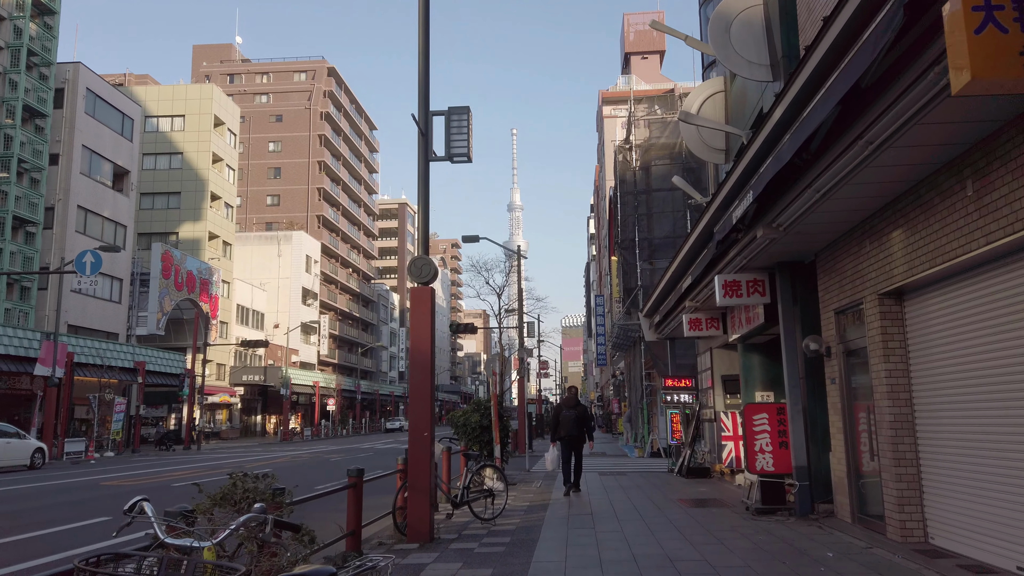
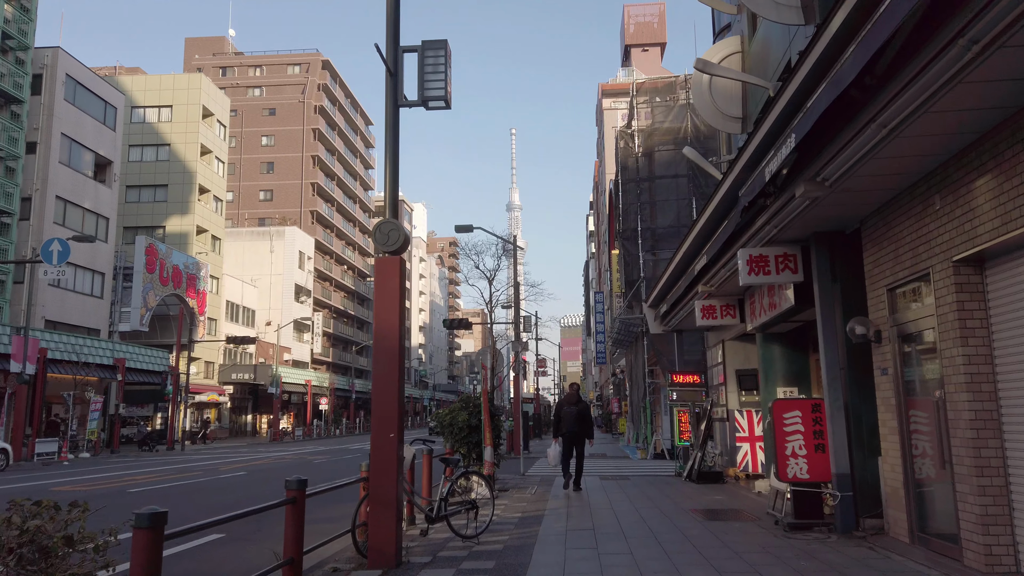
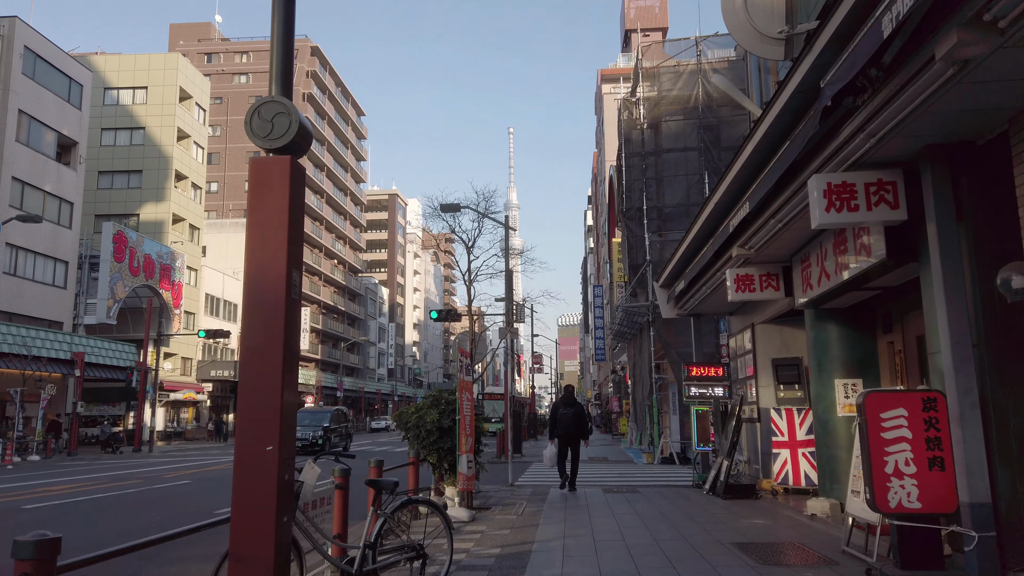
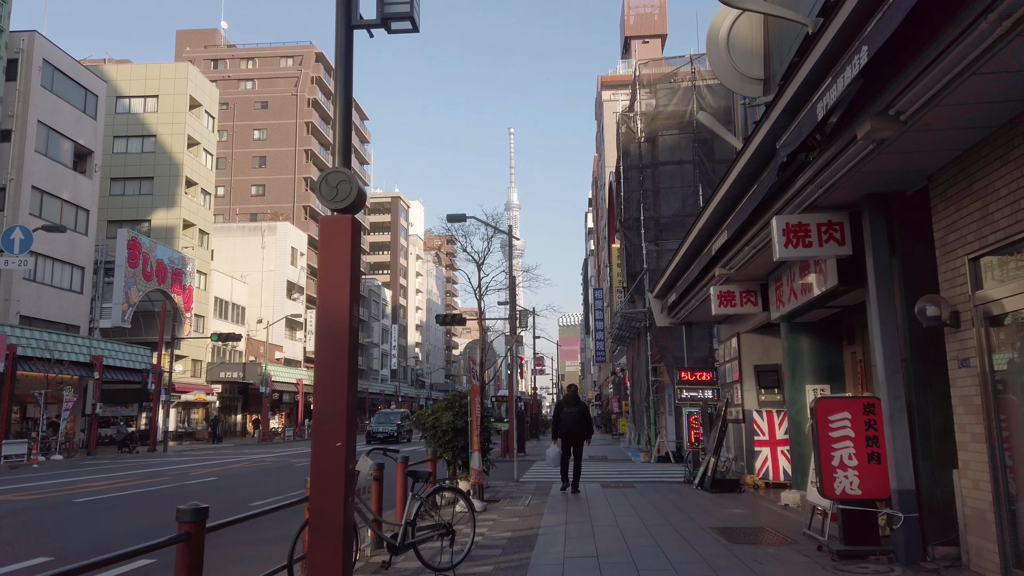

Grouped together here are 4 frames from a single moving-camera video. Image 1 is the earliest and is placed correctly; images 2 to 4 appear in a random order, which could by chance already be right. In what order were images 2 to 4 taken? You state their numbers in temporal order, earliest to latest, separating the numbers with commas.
2, 4, 3
